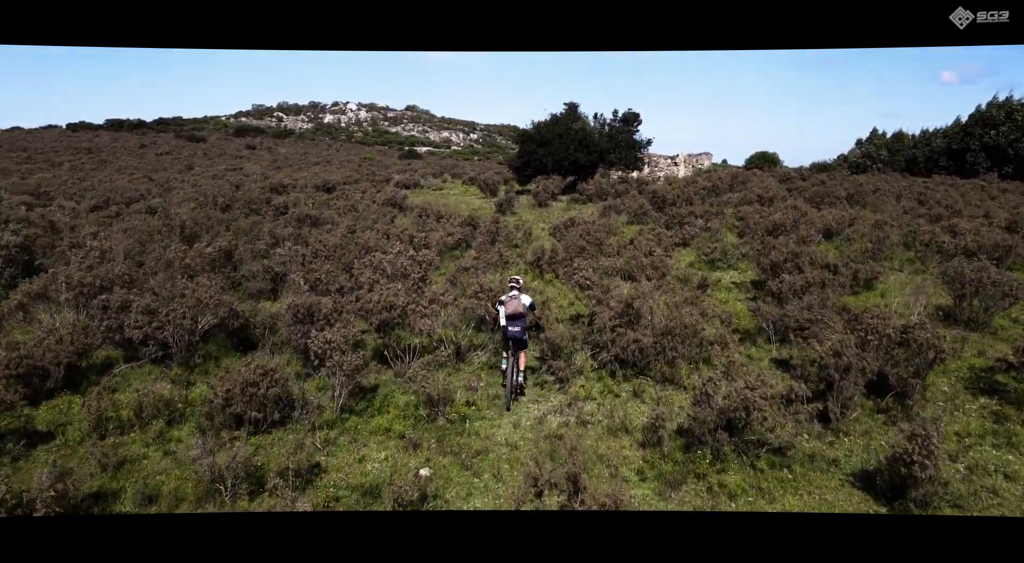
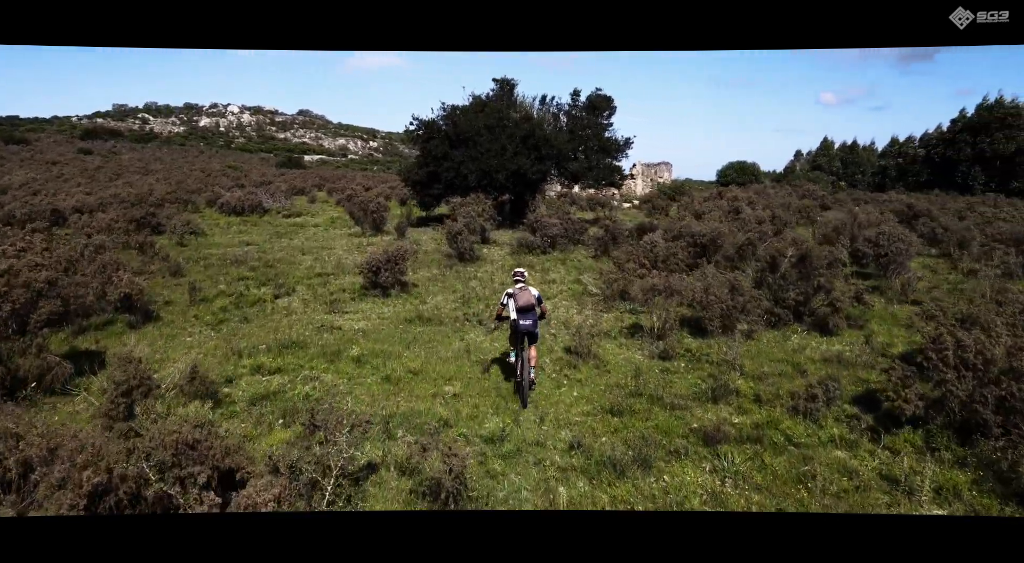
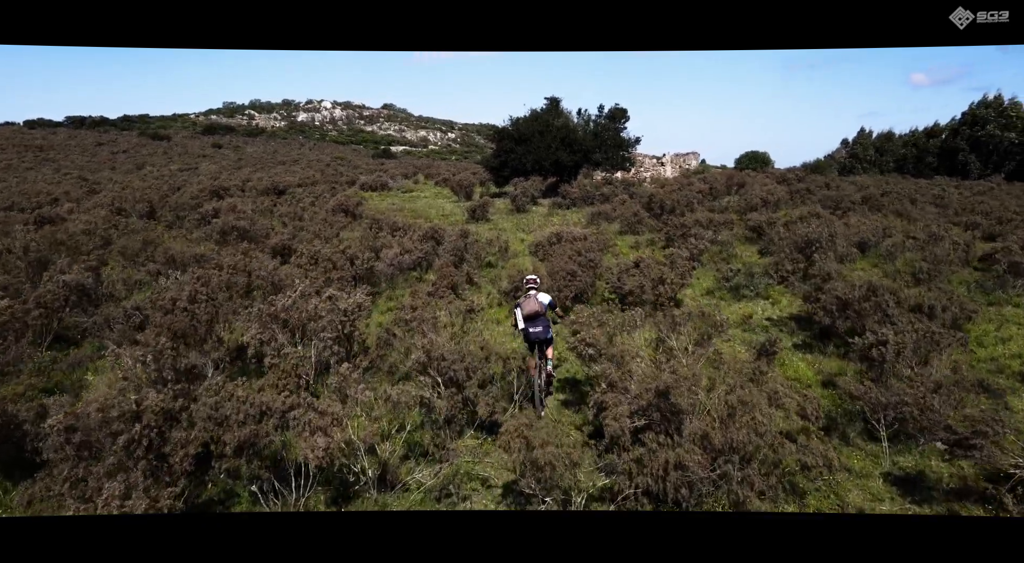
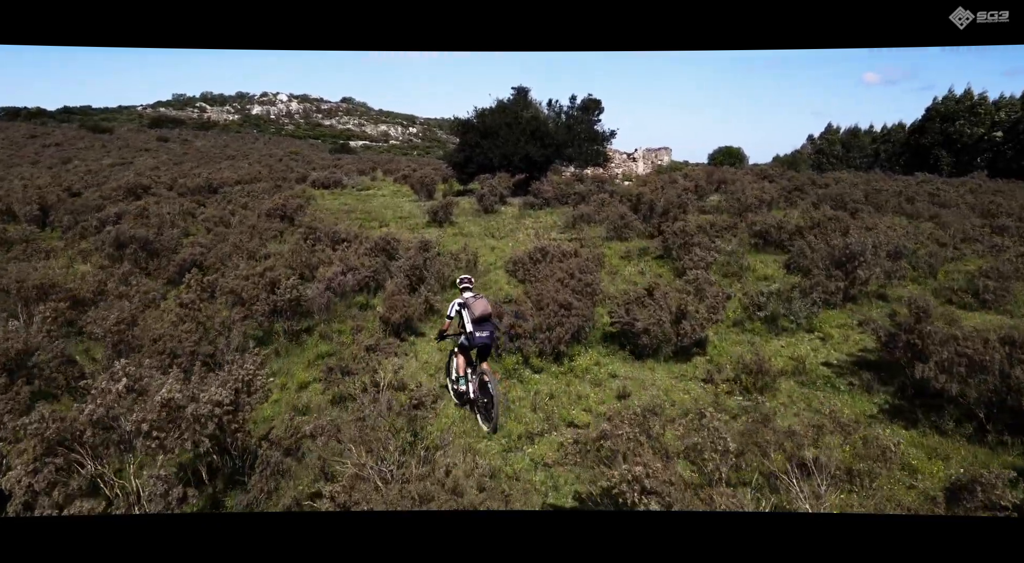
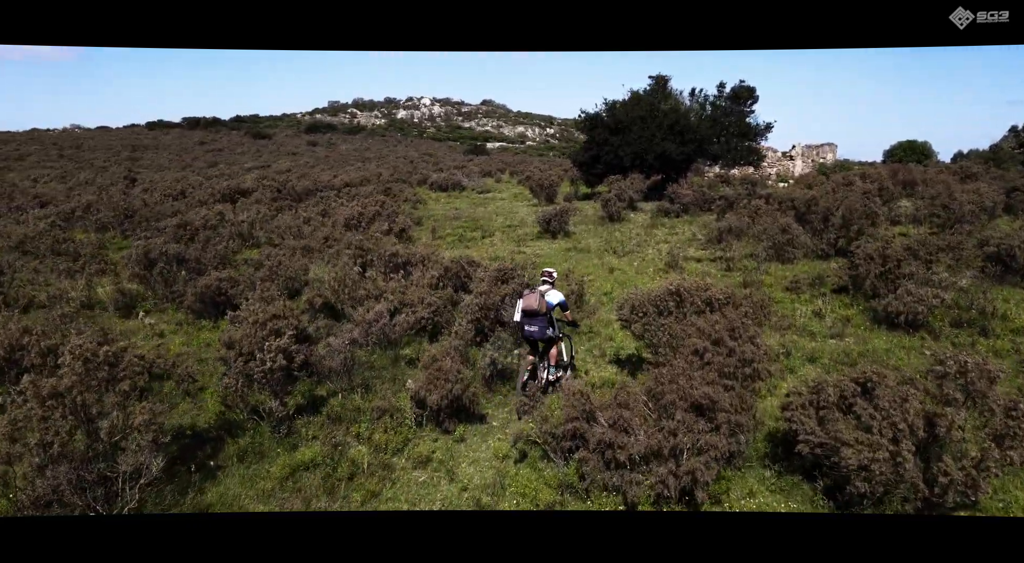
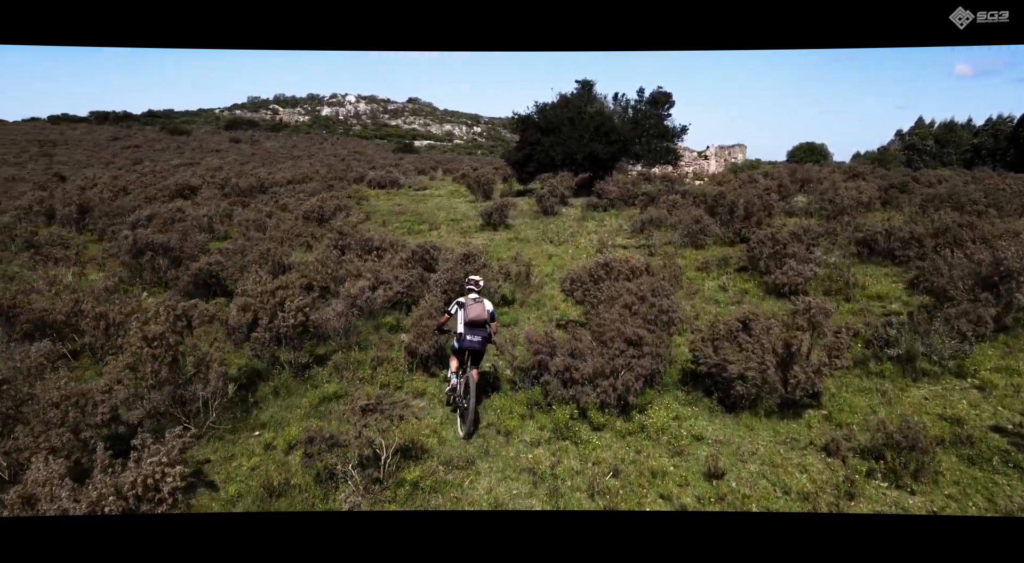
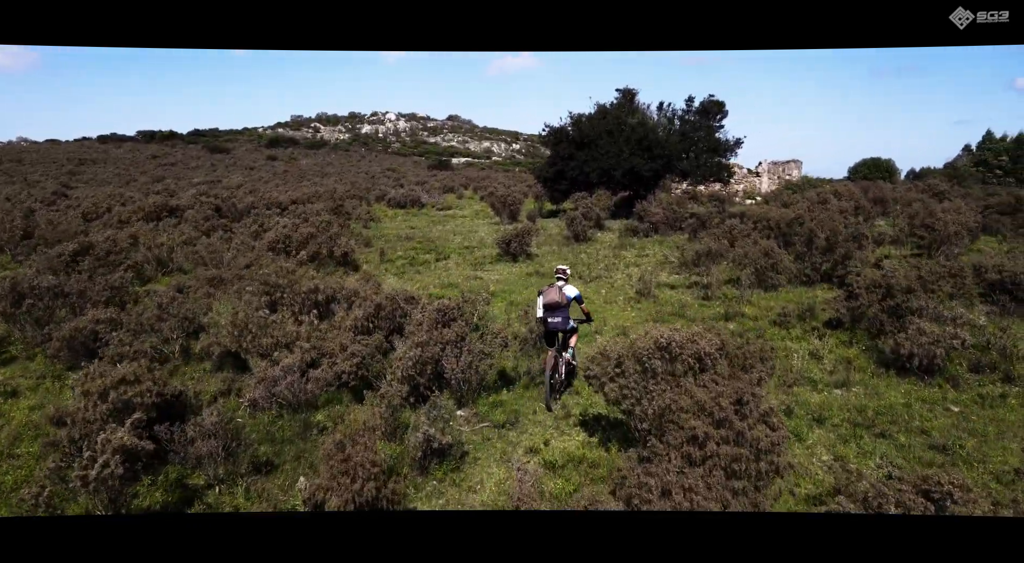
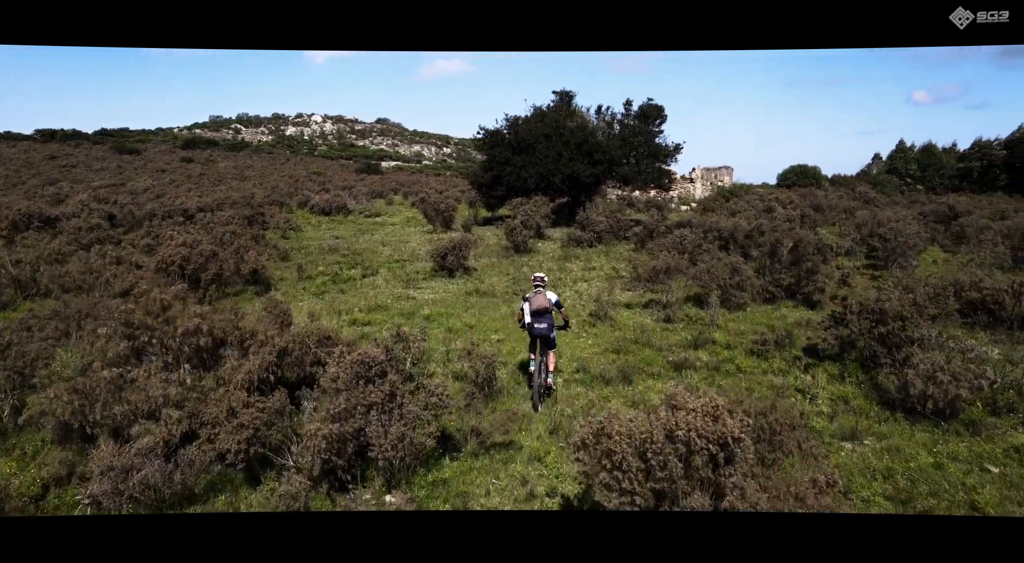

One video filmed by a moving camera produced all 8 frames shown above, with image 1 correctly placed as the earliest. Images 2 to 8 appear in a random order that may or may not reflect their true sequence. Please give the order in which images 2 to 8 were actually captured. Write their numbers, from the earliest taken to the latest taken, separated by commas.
3, 4, 6, 5, 7, 8, 2
